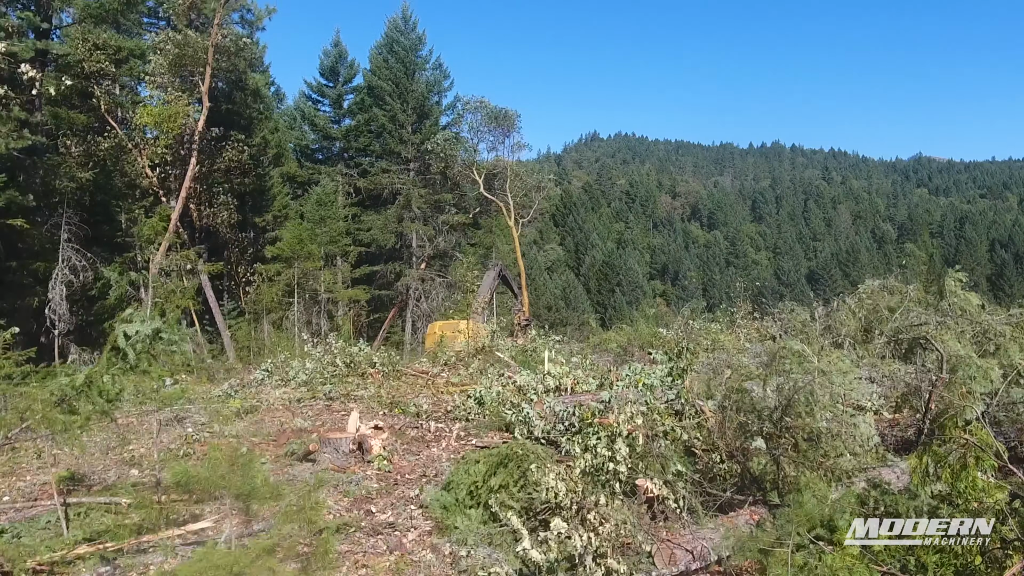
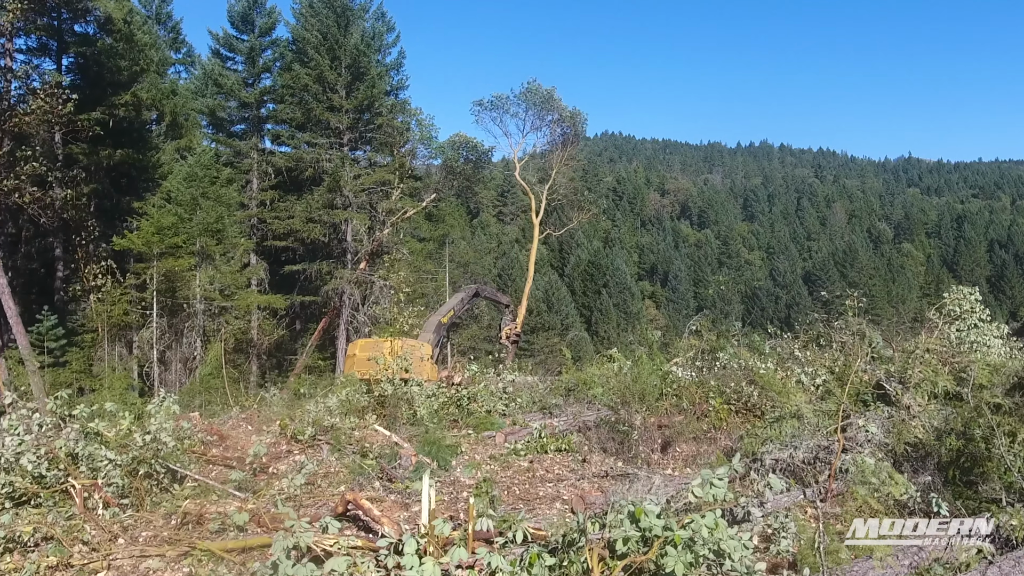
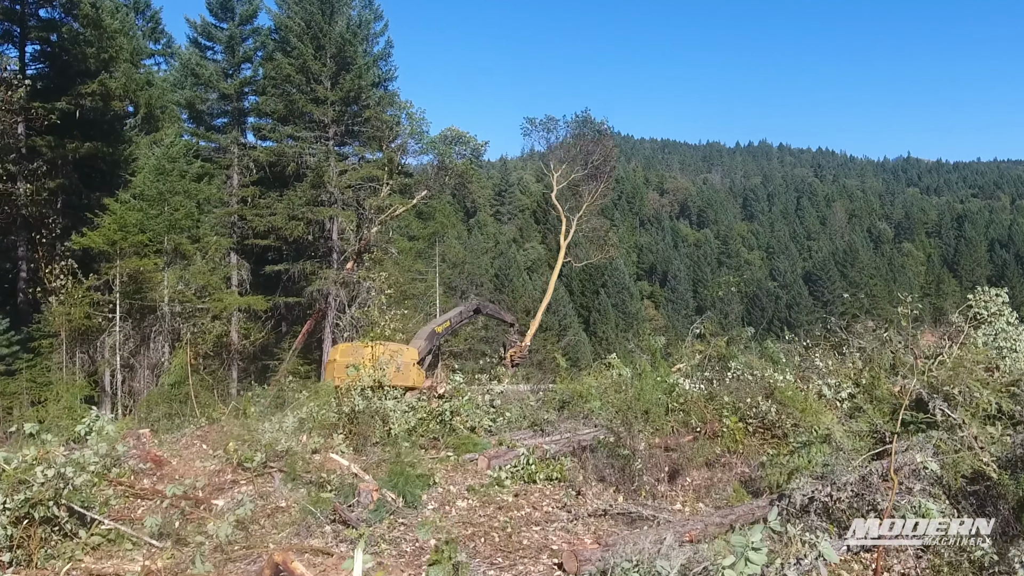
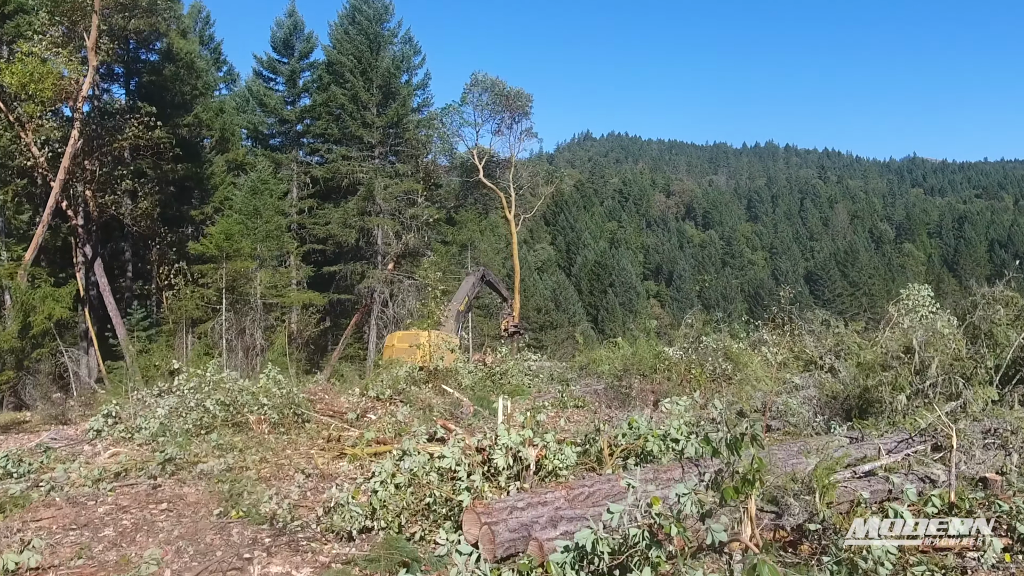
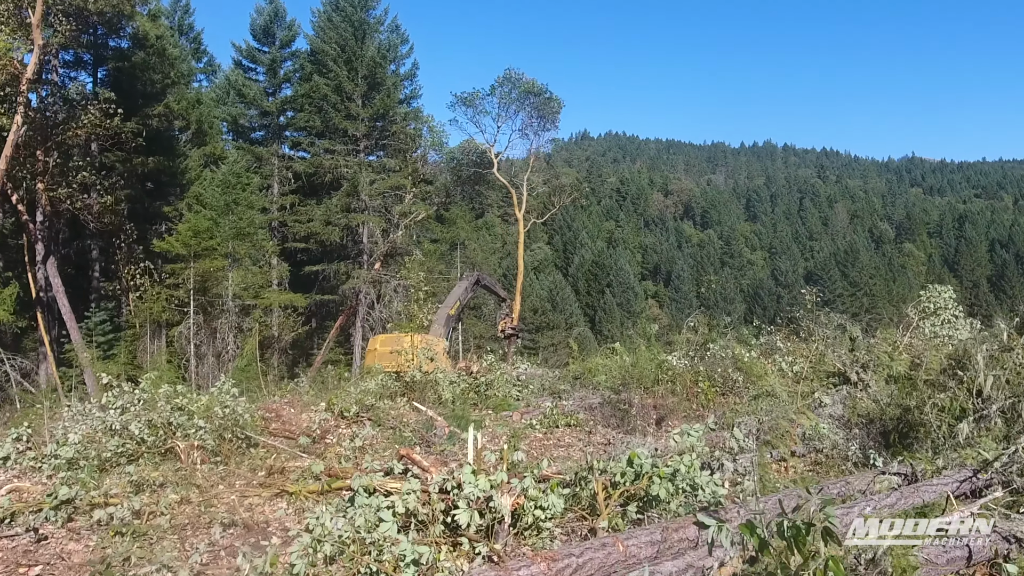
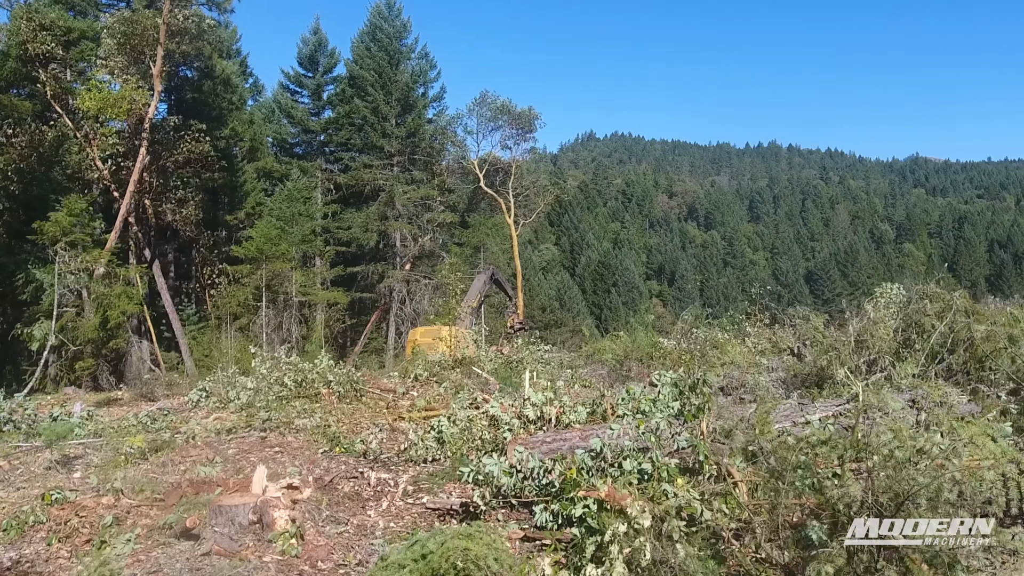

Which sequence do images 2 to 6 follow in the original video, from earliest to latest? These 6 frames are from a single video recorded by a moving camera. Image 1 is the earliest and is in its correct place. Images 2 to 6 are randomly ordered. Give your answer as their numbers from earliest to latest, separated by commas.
6, 4, 5, 2, 3
